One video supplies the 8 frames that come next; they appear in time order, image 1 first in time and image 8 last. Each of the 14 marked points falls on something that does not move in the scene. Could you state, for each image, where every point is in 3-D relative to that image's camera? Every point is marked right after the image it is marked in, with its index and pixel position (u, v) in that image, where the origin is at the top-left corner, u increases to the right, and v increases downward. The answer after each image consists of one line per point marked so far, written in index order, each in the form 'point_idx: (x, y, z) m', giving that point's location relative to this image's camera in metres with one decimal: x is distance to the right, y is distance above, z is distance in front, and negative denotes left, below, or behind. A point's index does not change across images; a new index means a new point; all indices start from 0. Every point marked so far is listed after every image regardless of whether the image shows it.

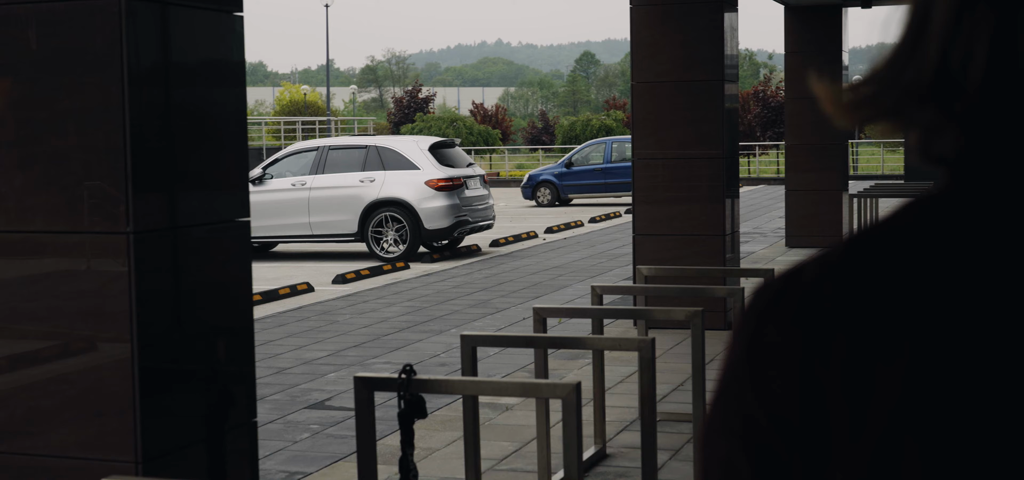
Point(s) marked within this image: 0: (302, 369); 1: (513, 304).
0: (-1.3, -0.8, +8.5) m
1: (0.0, -0.5, +11.4) m
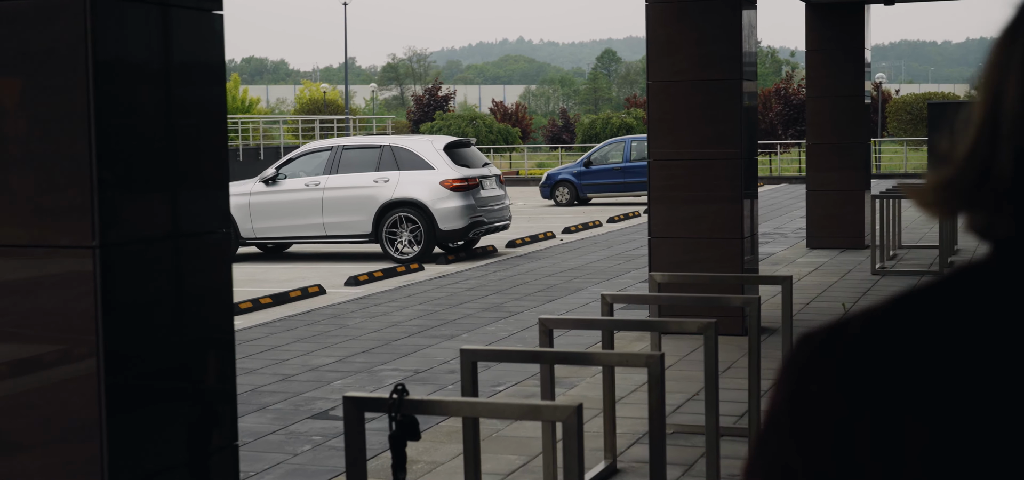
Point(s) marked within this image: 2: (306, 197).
0: (-1.2, -0.8, +8.3) m
1: (+0.1, -0.5, +11.2) m
2: (-2.2, +0.5, +15.3) m
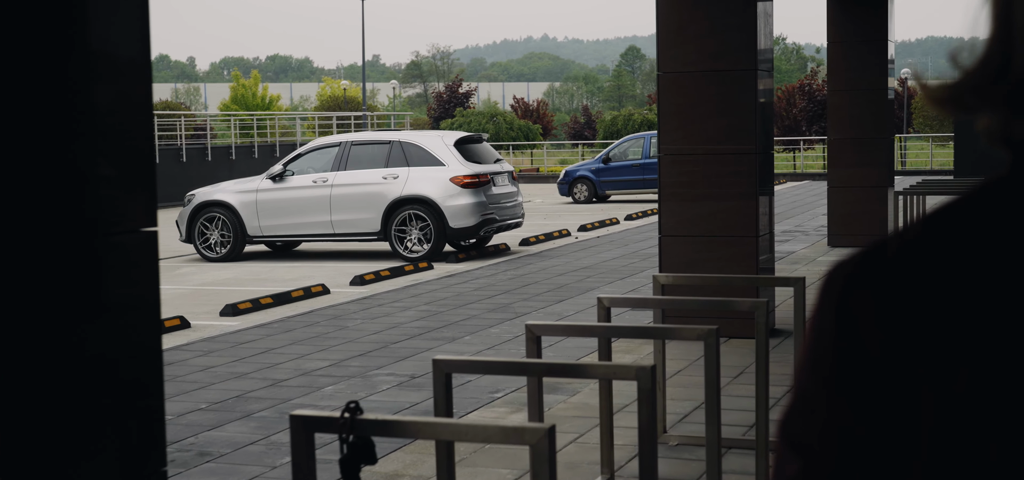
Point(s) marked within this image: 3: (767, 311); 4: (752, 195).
0: (-1.2, -0.8, +7.9) m
1: (+0.2, -0.5, +10.8) m
2: (-2.1, +0.5, +14.9) m
3: (+1.0, -0.3, +5.4) m
4: (+1.5, +0.3, +8.9) m
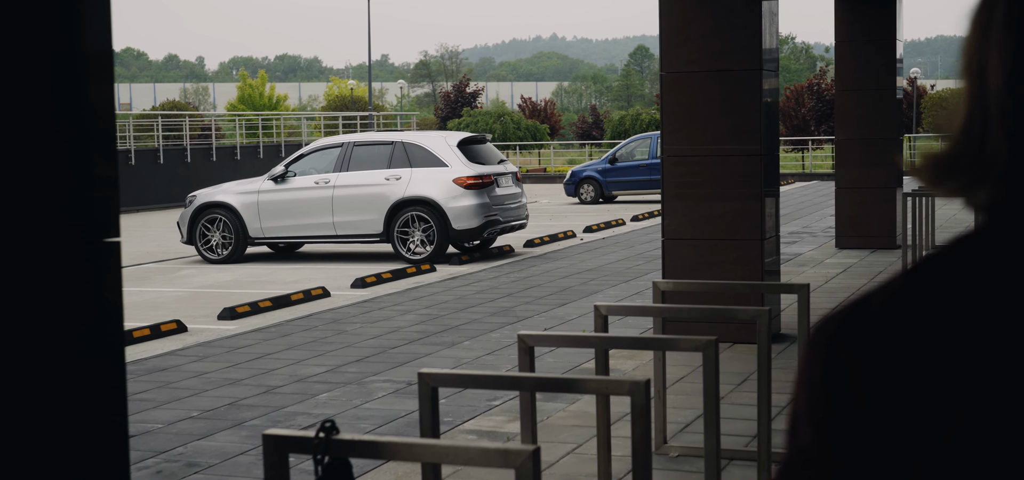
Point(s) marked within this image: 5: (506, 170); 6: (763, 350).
0: (-1.2, -0.8, +7.8) m
1: (+0.2, -0.5, +10.6) m
2: (-2.0, +0.5, +14.8) m
3: (+0.9, -0.3, +5.2) m
4: (+1.5, +0.3, +8.7) m
5: (-0.1, +0.8, +15.3) m
6: (+0.9, -0.4, +5.2) m
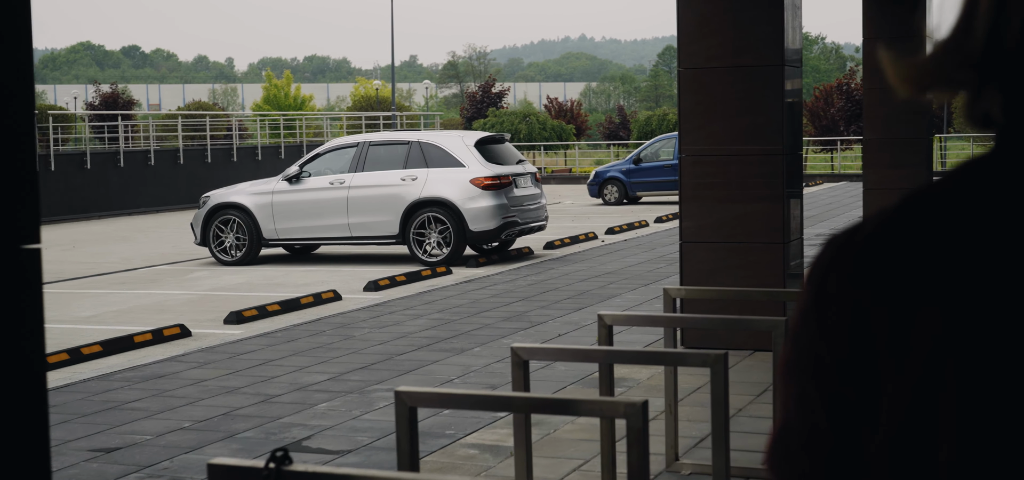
0: (-1.2, -0.8, +7.4) m
1: (+0.3, -0.6, +10.3) m
2: (-1.9, +0.4, +14.5) m
3: (+0.9, -0.3, +4.9) m
4: (+1.6, +0.2, +8.4) m
5: (+0.1, +0.7, +15.0) m
6: (+0.9, -0.4, +4.9) m
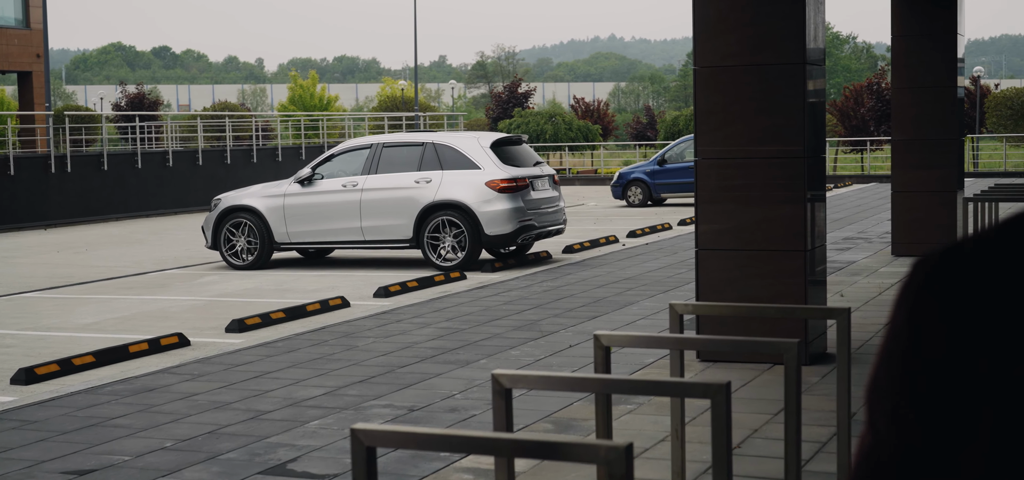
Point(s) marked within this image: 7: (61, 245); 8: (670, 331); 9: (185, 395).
0: (-1.1, -0.9, +7.1) m
1: (+0.4, -0.6, +9.9) m
2: (-1.7, +0.4, +14.1) m
3: (+0.9, -0.4, +4.5) m
4: (+1.6, +0.2, +7.9) m
5: (+0.3, +0.7, +14.6) m
6: (+0.9, -0.5, +4.5) m
7: (-5.8, -0.1, +18.3) m
8: (+0.6, -0.3, +5.2) m
9: (-1.8, -0.8, +7.7) m
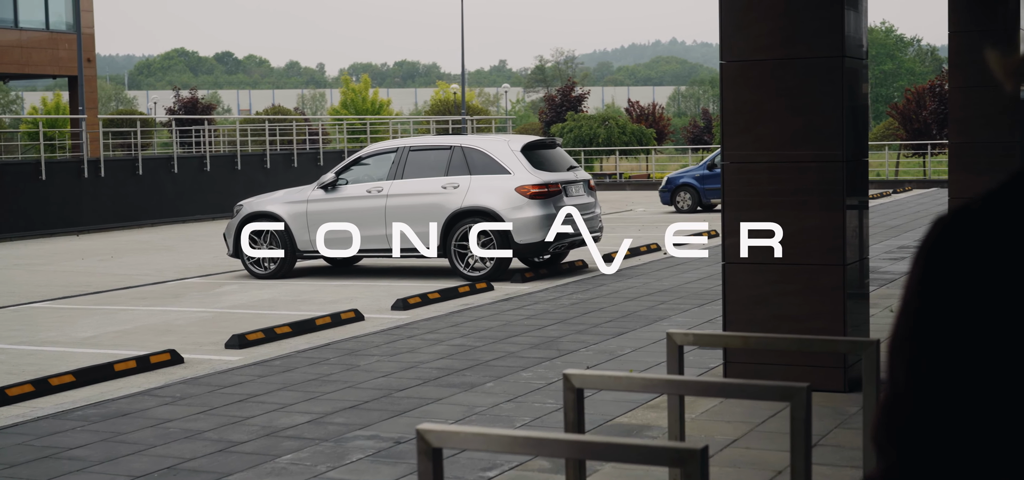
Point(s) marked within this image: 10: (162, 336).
0: (-1.1, -0.9, +6.4) m
1: (+0.5, -0.7, +9.1) m
2: (-1.4, +0.3, +13.5) m
3: (+0.8, -0.4, +3.7) m
4: (+1.6, +0.1, +7.1) m
5: (+0.6, +0.6, +13.8) m
6: (+0.8, -0.5, +3.7) m
7: (-5.3, -0.2, +17.8) m
8: (+0.5, -0.4, +4.4) m
9: (-1.7, -0.9, +7.1) m
10: (-2.5, -0.7, +10.4) m
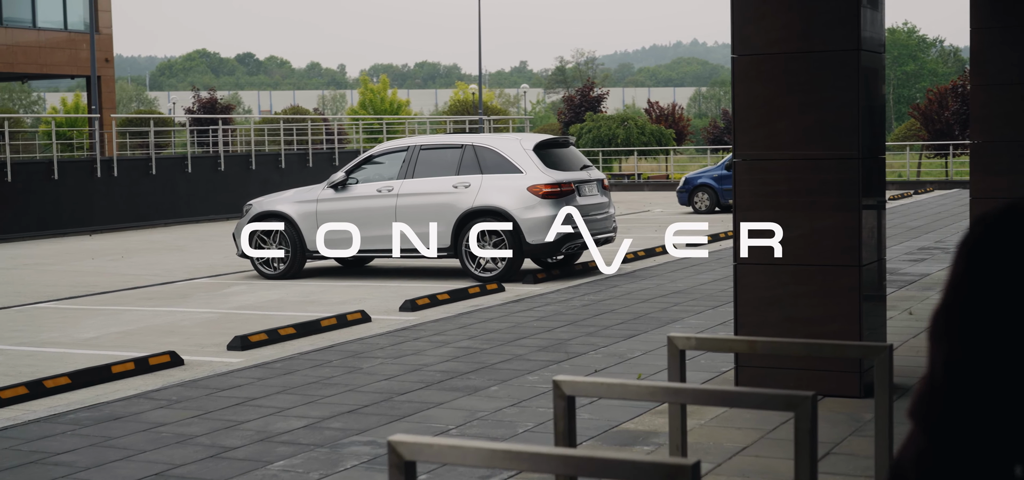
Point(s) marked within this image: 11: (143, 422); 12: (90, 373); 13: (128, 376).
0: (-1.1, -0.9, +6.2) m
1: (+0.5, -0.7, +8.9) m
2: (-1.3, +0.3, +13.3) m
3: (+0.7, -0.4, +3.5) m
4: (+1.7, +0.1, +6.9) m
5: (+0.7, +0.6, +13.6) m
6: (+0.7, -0.5, +3.5) m
7: (-5.1, -0.2, +17.7) m
8: (+0.5, -0.4, +4.2) m
9: (-1.7, -0.9, +6.9) m
10: (-2.5, -0.7, +10.2) m
11: (-1.8, -0.9, +6.9) m
12: (-2.4, -0.8, +8.1) m
13: (-2.3, -0.8, +8.3) m
